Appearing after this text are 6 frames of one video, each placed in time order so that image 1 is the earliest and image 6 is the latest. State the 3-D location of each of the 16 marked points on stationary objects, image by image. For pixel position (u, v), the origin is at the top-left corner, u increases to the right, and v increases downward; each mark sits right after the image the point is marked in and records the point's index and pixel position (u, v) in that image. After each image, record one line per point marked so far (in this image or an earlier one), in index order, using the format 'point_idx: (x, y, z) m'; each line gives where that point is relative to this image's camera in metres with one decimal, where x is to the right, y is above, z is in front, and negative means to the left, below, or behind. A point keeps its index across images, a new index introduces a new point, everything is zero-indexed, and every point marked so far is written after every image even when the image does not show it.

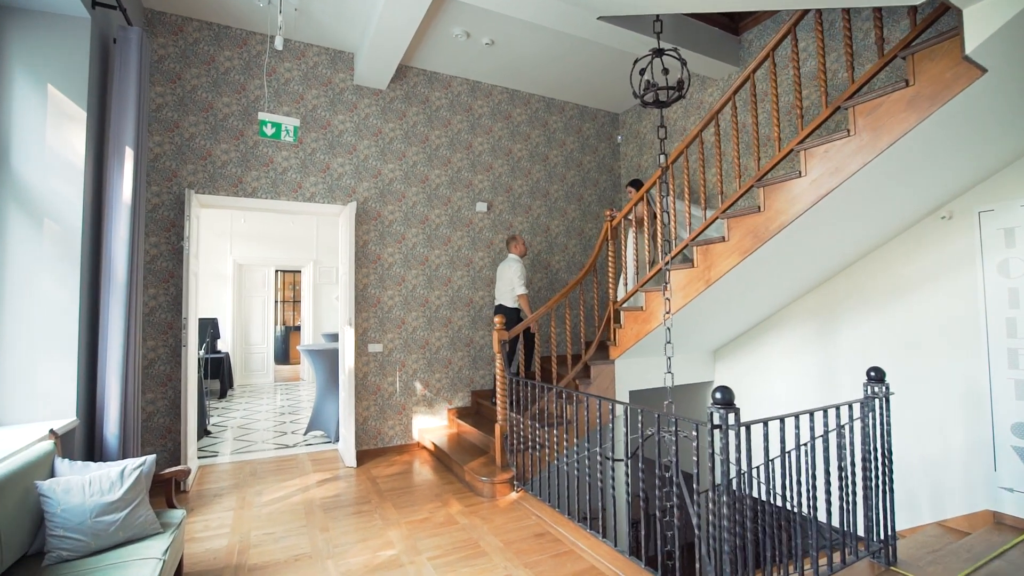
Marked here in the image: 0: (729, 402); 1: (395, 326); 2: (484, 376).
0: (+0.8, -0.4, +1.9) m
1: (-1.1, -0.4, +4.7) m
2: (-0.3, -0.9, +5.1) m
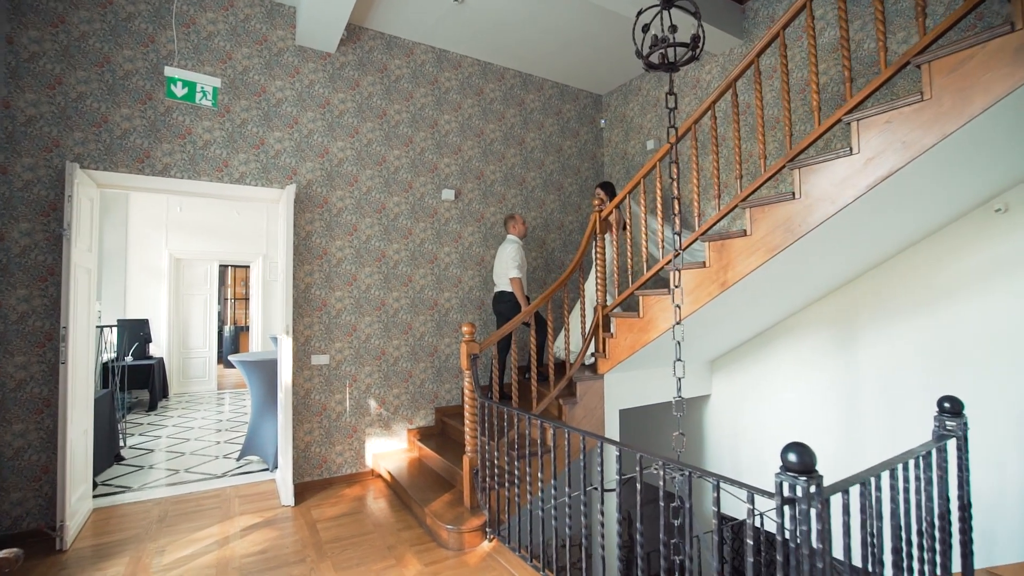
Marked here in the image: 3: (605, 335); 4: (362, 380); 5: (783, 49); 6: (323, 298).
0: (+0.8, -0.5, +1.3) m
1: (-1.4, -0.4, +4.0) m
2: (-0.6, -0.9, +4.4) m
3: (+0.7, -0.3, +3.6) m
4: (-1.2, -0.8, +4.0) m
5: (+1.5, +1.3, +2.6) m
6: (-1.5, -0.1, +3.9) m
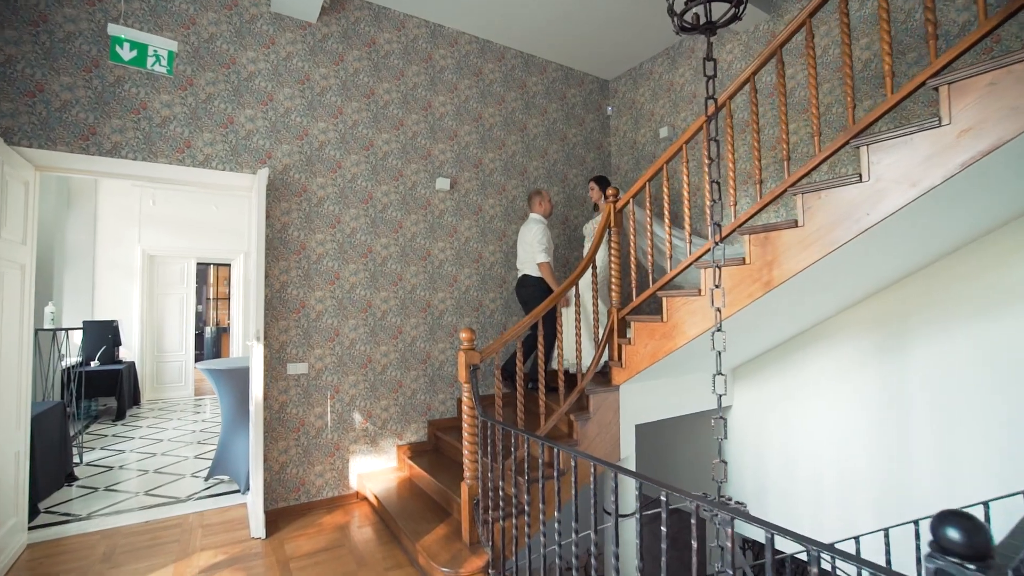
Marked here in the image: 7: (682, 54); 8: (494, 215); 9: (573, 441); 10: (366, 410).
0: (+0.9, -0.5, +0.9) m
1: (-1.3, -0.4, +3.5) m
2: (-0.6, -0.9, +4.0) m
3: (+0.7, -0.3, +3.2) m
4: (-1.2, -0.8, +3.6) m
5: (+1.5, +1.3, +2.2) m
6: (-1.5, -0.1, +3.5) m
7: (+1.5, +2.1, +4.4) m
8: (-0.2, +0.6, +4.3) m
9: (+0.4, -0.9, +3.0) m
10: (-1.1, -0.9, +3.7) m
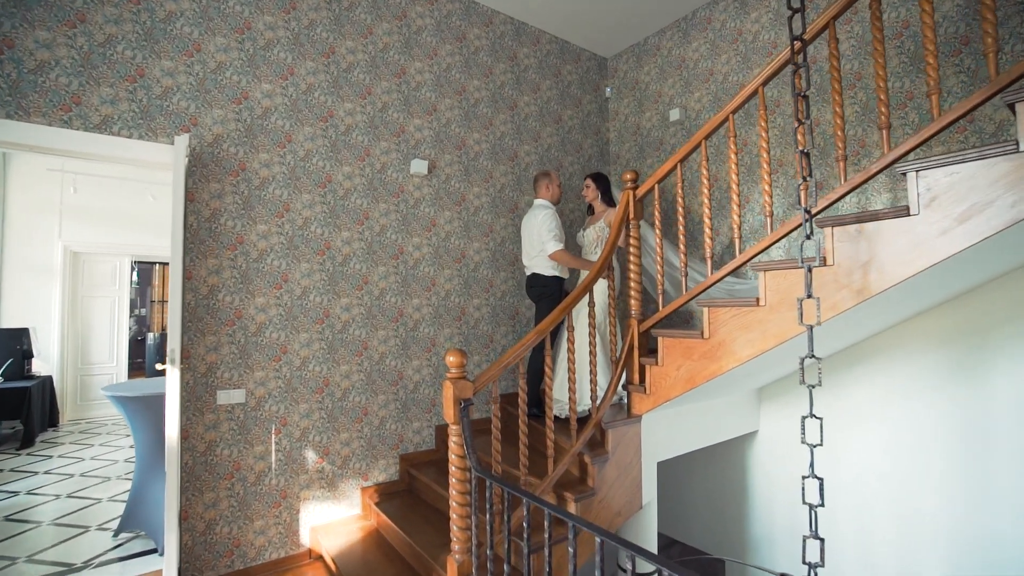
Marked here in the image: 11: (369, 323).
0: (+1.0, -0.5, +0.3) m
1: (-1.4, -0.4, +2.8) m
2: (-0.6, -1.0, +3.3) m
3: (+0.7, -0.4, +2.6) m
4: (-1.3, -0.8, +2.8) m
5: (+1.6, +1.3, +1.7) m
6: (-1.5, -0.1, +2.7) m
7: (+1.4, +2.1, +3.8) m
8: (-0.2, +0.6, +3.7) m
9: (+0.4, -1.0, +2.4) m
10: (-1.1, -0.9, +2.9) m
11: (-0.9, -0.2, +3.1) m
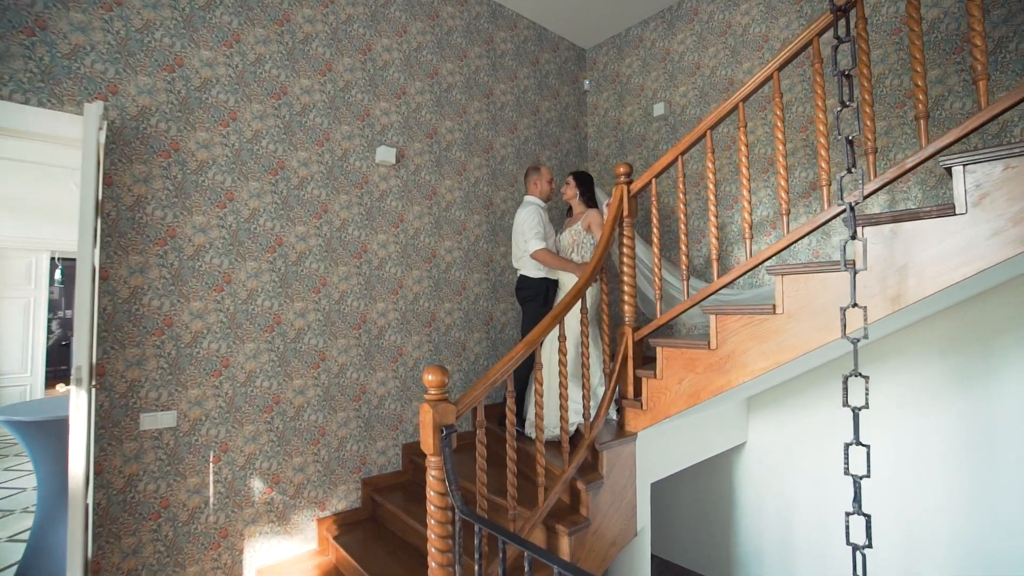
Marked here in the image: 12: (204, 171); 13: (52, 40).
0: (+1.1, -0.5, +0.1) m
1: (-1.5, -0.4, +2.4) m
2: (-0.8, -1.0, +2.9) m
3: (+0.6, -0.4, +2.3) m
4: (-1.4, -0.8, +2.4) m
5: (+1.6, +1.2, +1.5) m
6: (-1.6, -0.1, +2.3) m
7: (+1.3, +2.0, +3.7) m
8: (-0.4, +0.6, +3.3) m
9: (+0.3, -1.0, +2.1) m
10: (-1.2, -1.0, +2.5) m
11: (-1.0, -0.2, +2.7) m
12: (-1.5, +0.6, +2.4) m
13: (-1.9, +1.0, +2.1) m
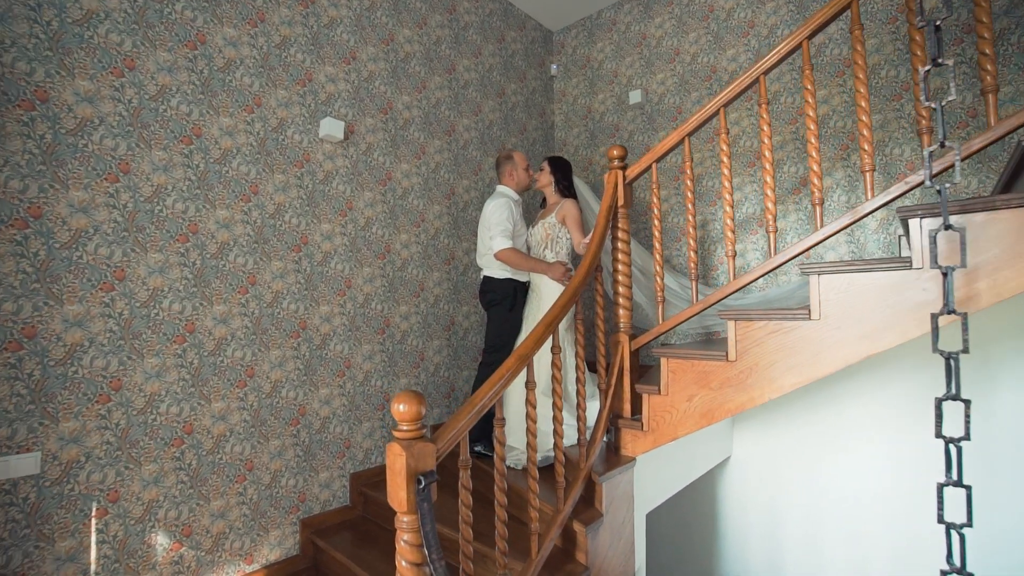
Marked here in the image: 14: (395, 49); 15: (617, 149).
0: (+1.3, -0.5, -0.2) m
1: (-1.5, -0.4, +1.8) m
2: (-0.9, -1.0, +2.4) m
3: (+0.5, -0.4, +2.0) m
4: (-1.4, -0.8, +1.9) m
5: (+1.6, +1.2, +1.3) m
6: (-1.7, -0.1, +1.7) m
7: (+1.0, +2.0, +3.4) m
8: (-0.6, +0.6, +2.9) m
9: (+0.2, -1.0, +1.7) m
10: (-1.3, -1.0, +2.0) m
11: (-1.2, -0.2, +2.2) m
12: (-1.6, +0.6, +1.8) m
13: (-2.0, +1.1, +1.4) m
14: (-0.7, +1.4, +2.9) m
15: (+0.5, +0.6, +2.1) m
